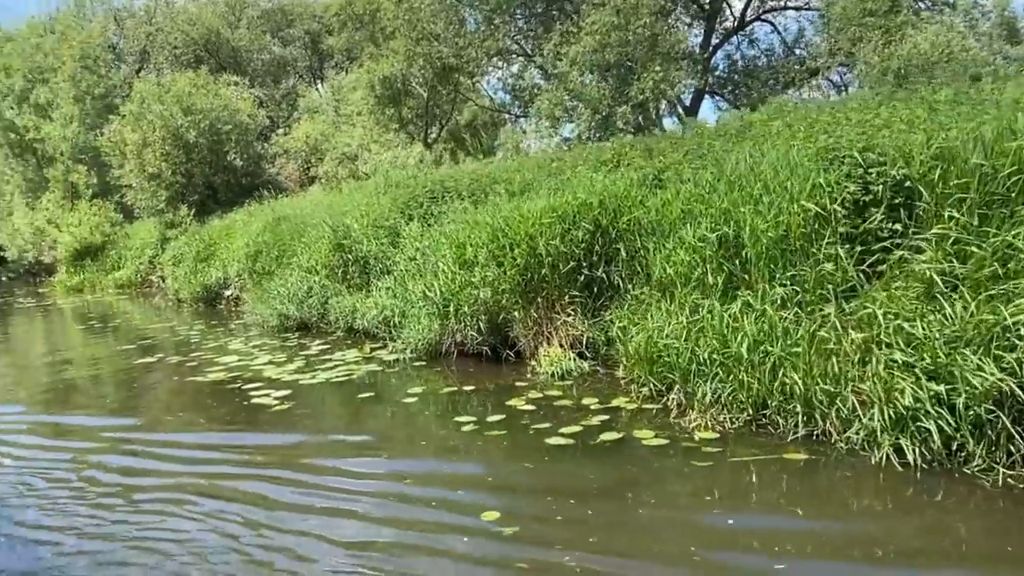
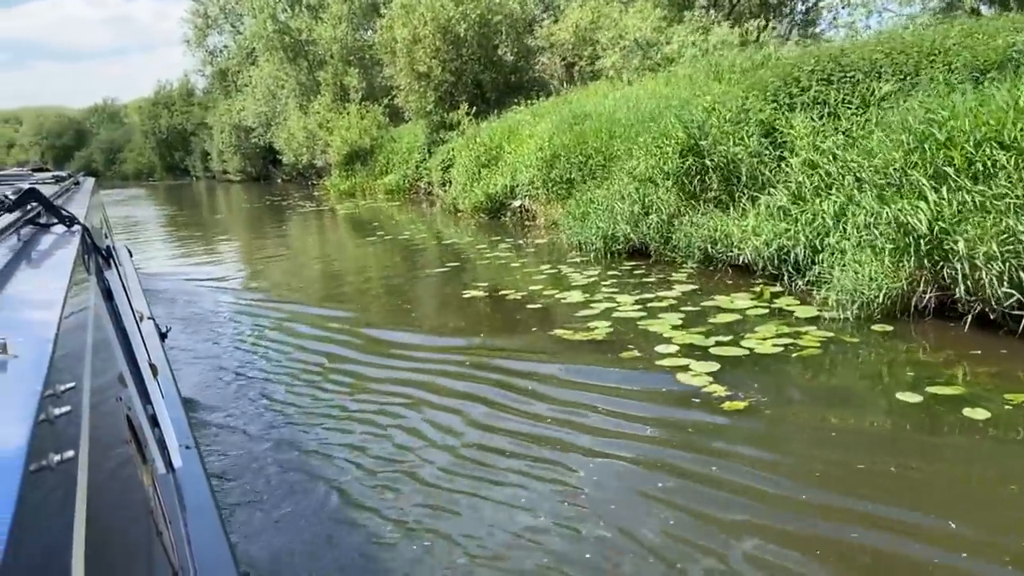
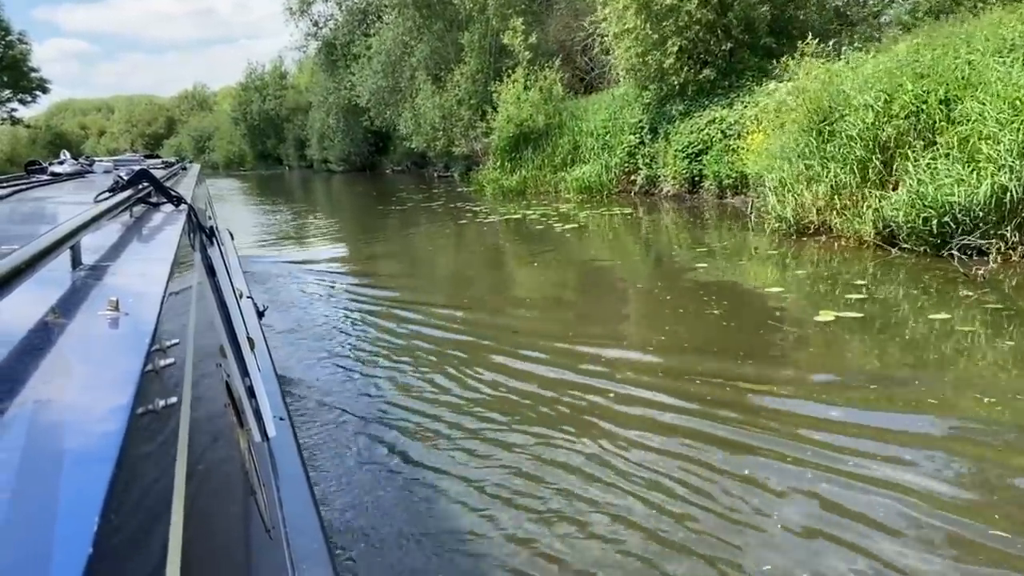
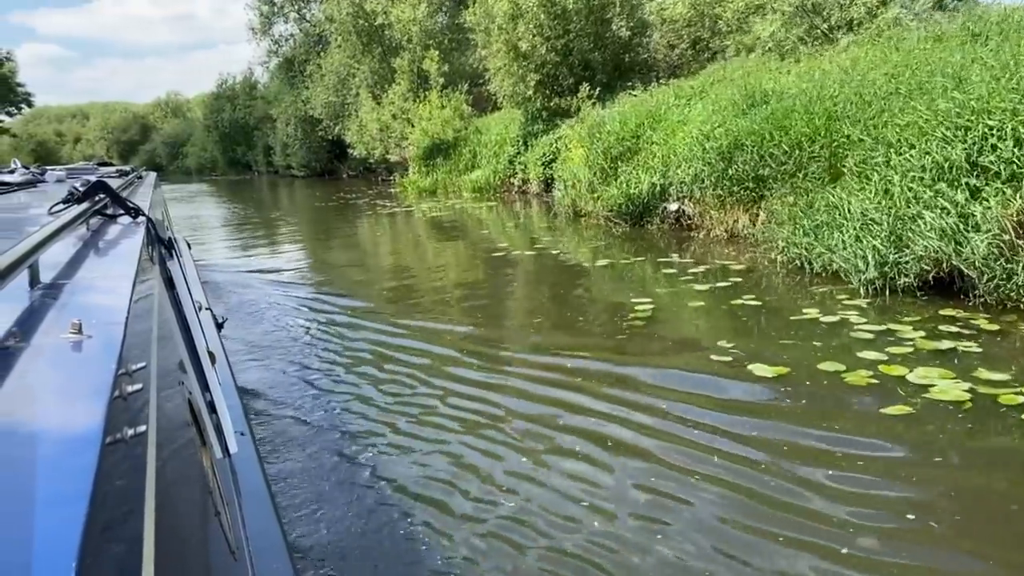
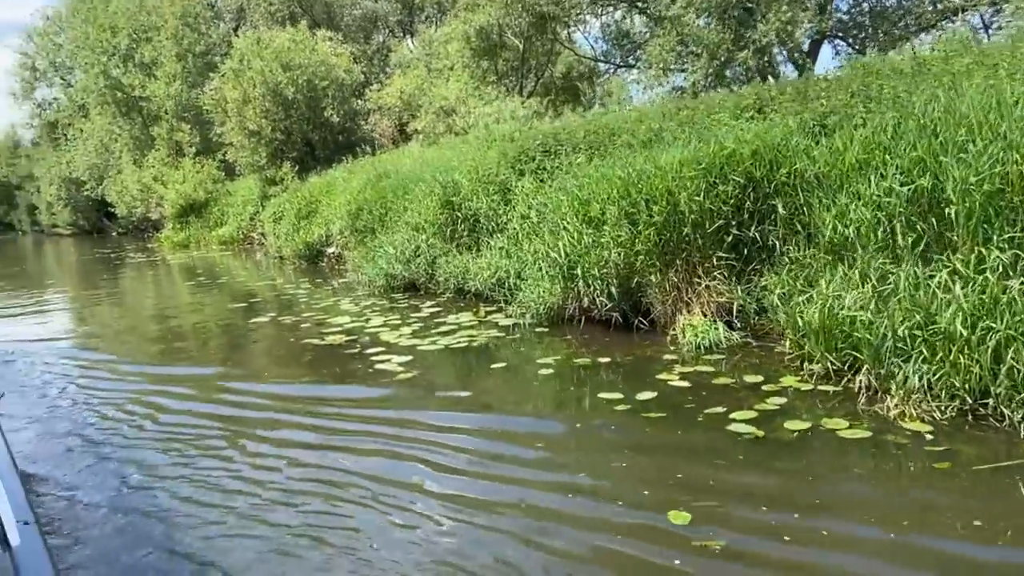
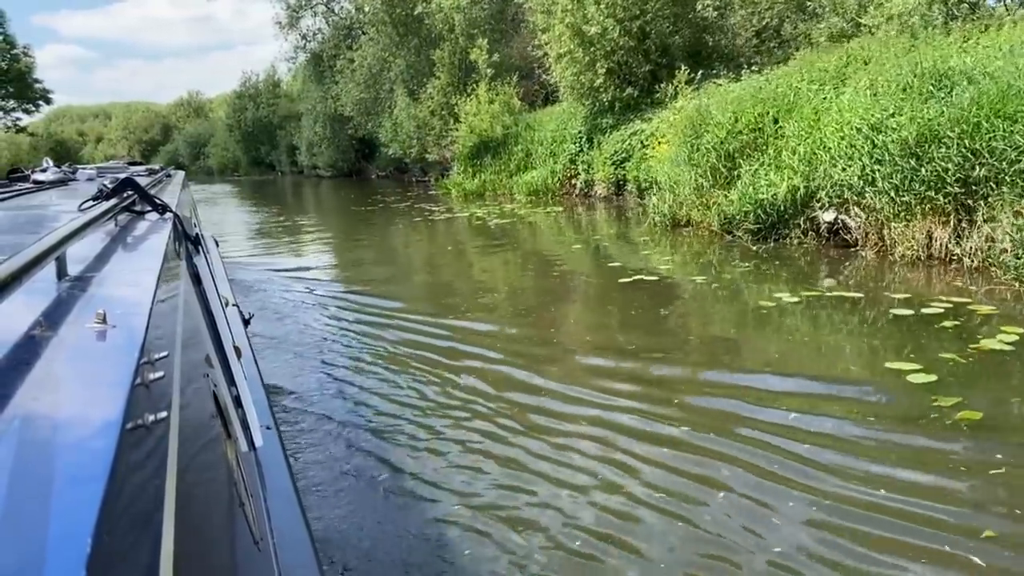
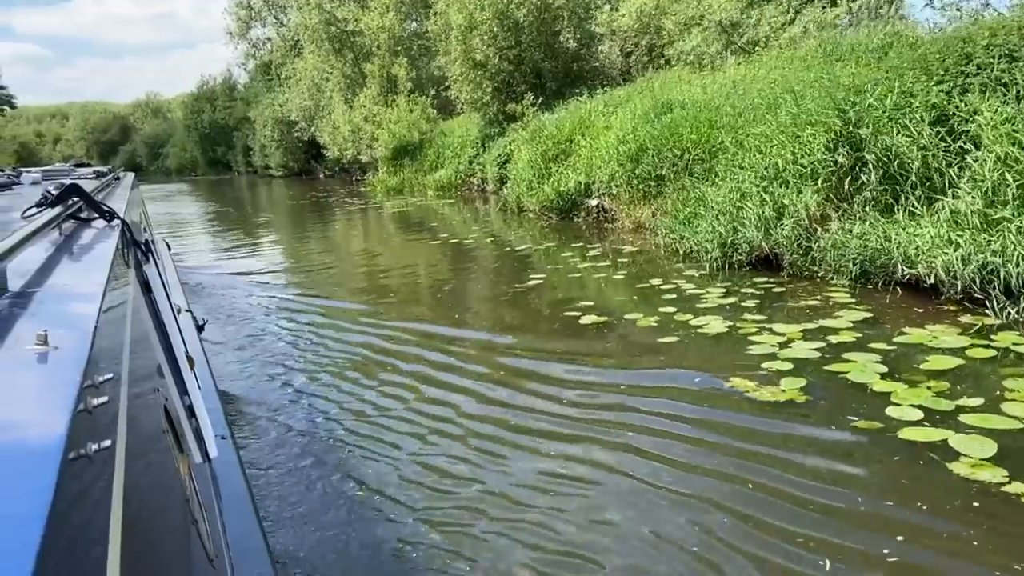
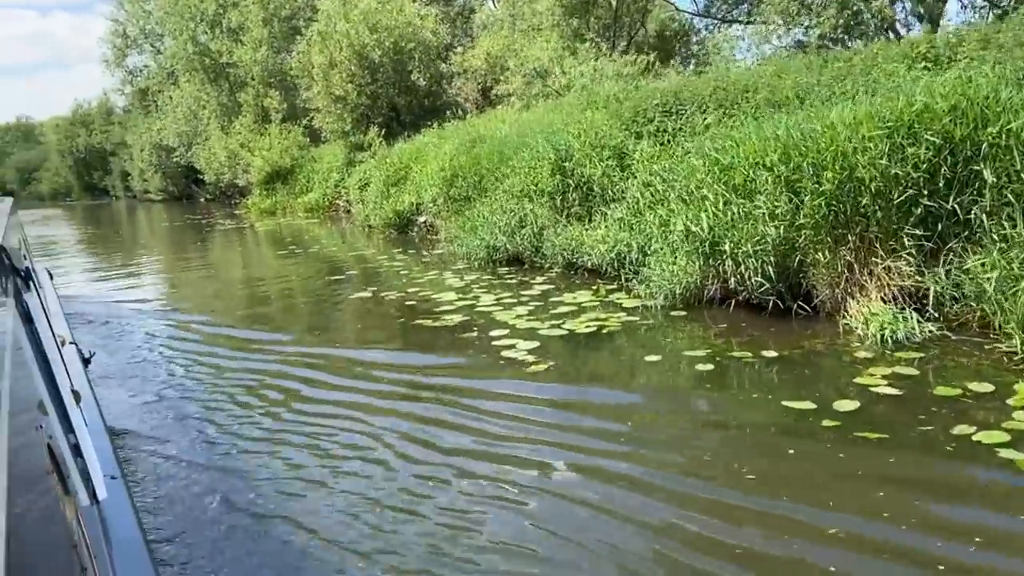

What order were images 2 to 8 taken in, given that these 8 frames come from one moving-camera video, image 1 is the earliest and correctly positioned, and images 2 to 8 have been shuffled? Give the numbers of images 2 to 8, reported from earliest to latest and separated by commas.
5, 8, 2, 7, 4, 6, 3
